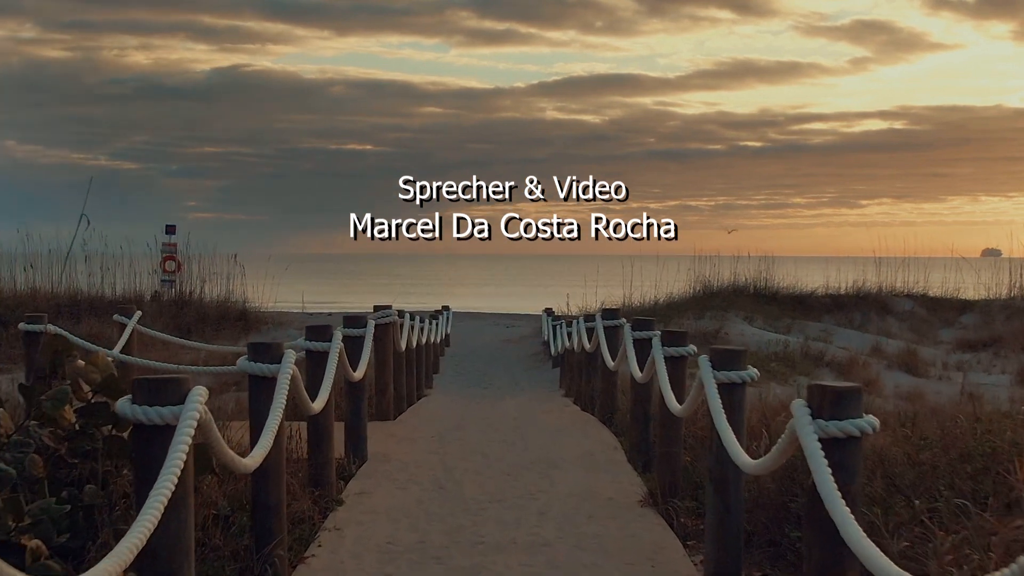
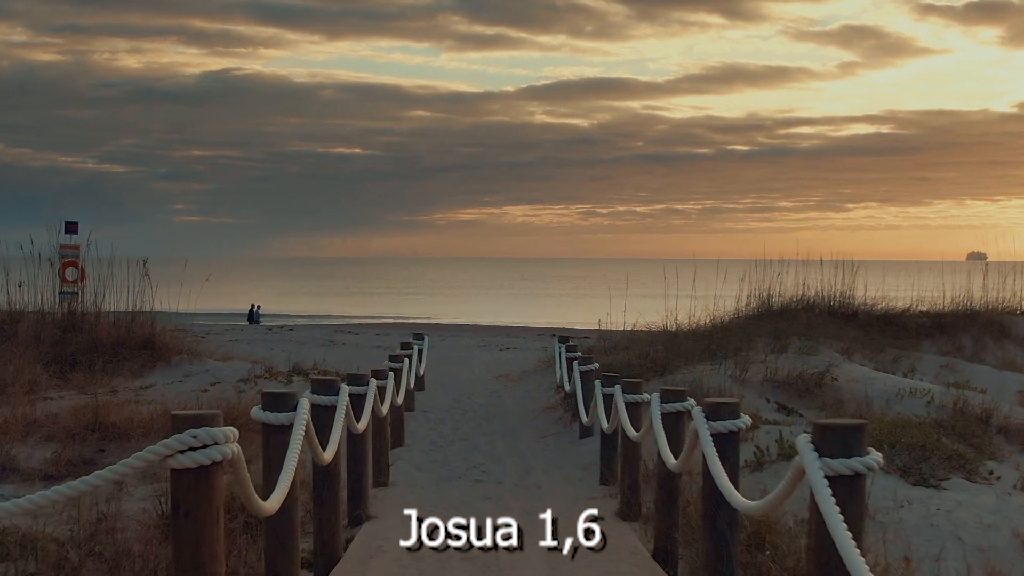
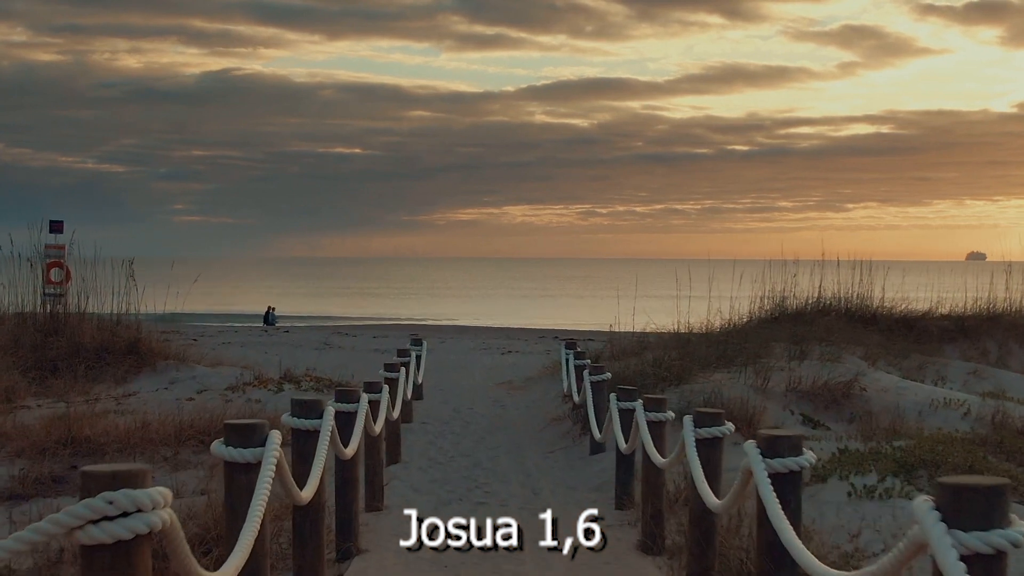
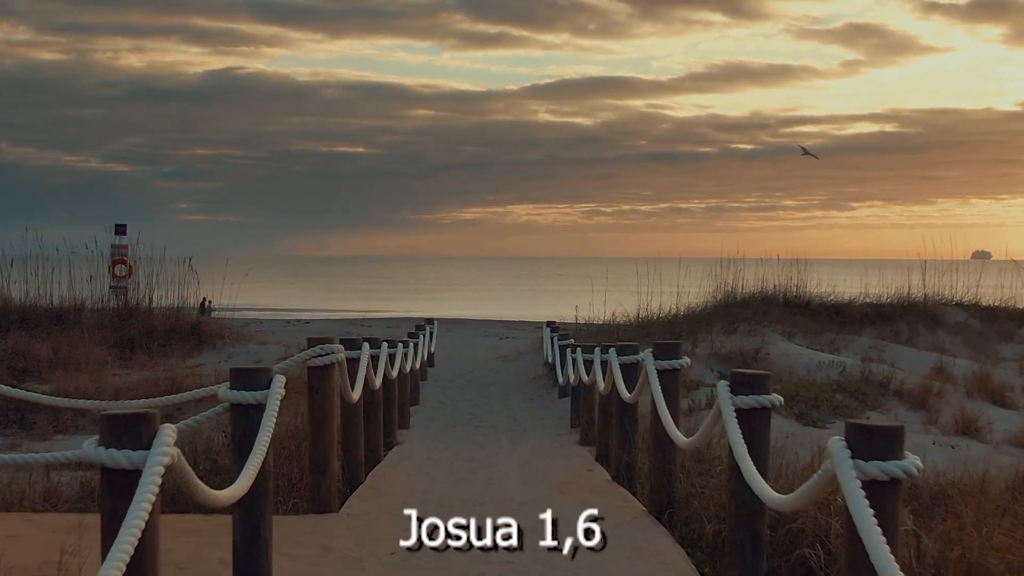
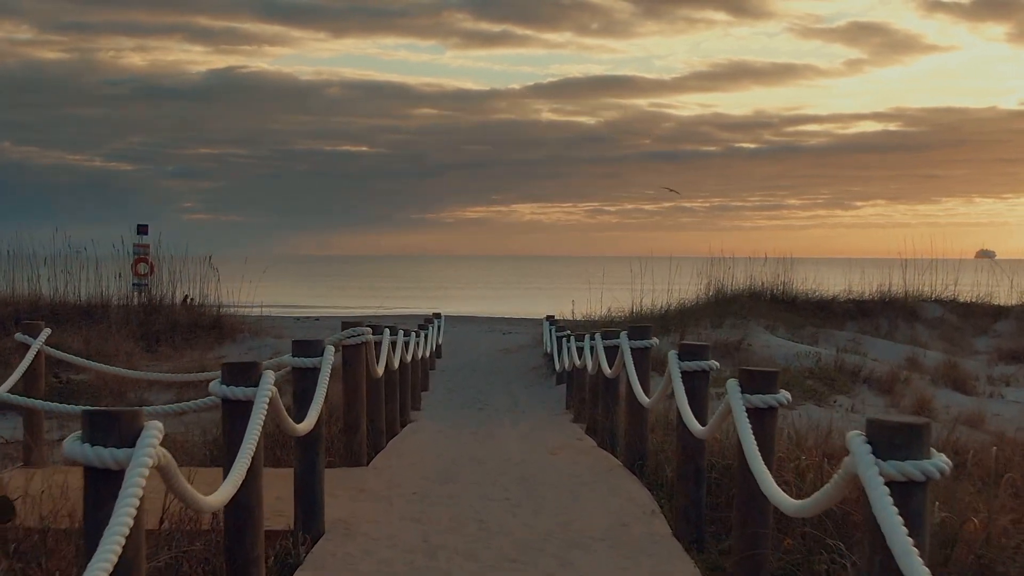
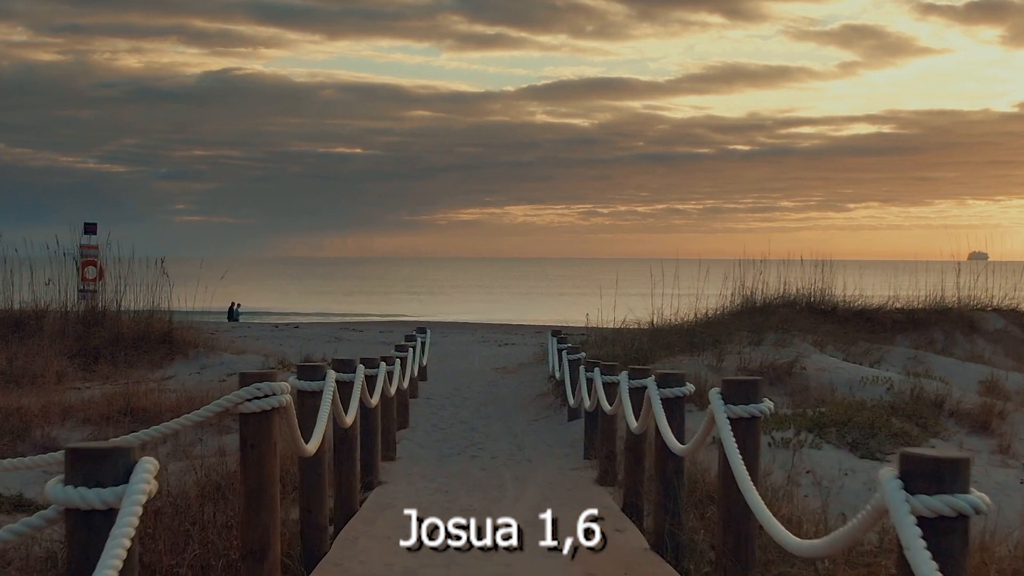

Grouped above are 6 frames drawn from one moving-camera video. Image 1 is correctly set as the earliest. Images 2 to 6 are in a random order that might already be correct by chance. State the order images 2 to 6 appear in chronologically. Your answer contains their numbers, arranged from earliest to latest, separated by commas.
5, 4, 6, 2, 3
